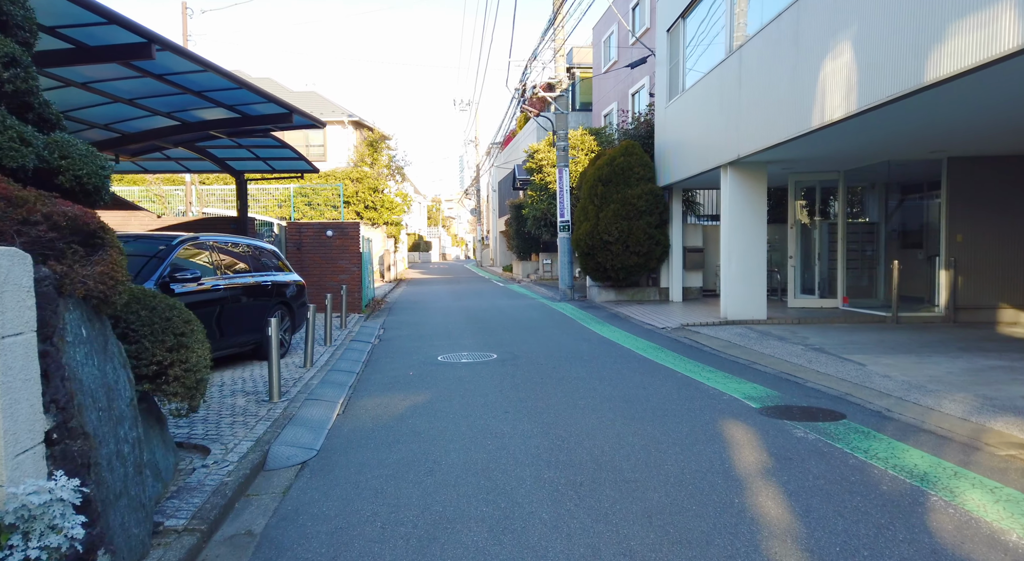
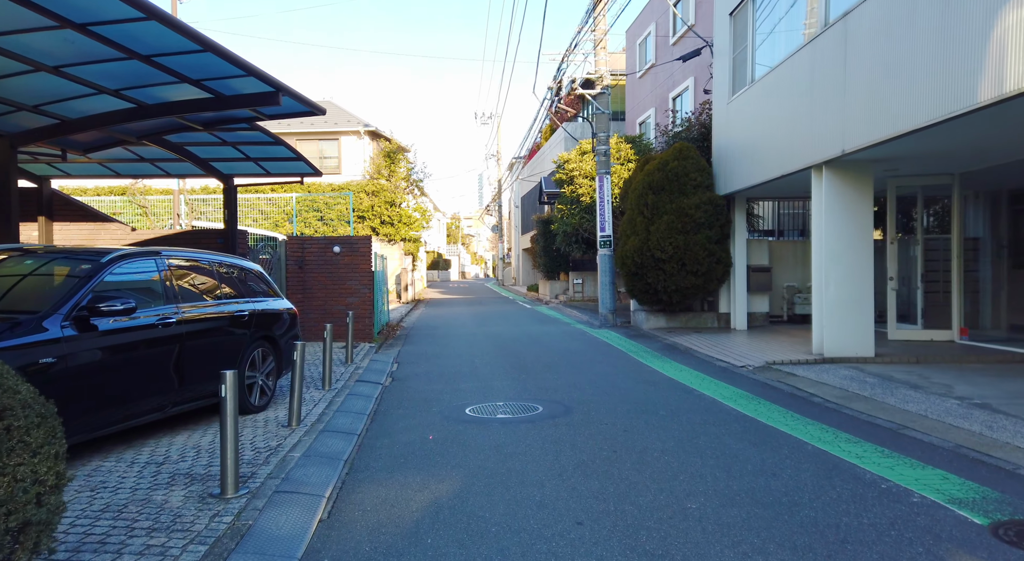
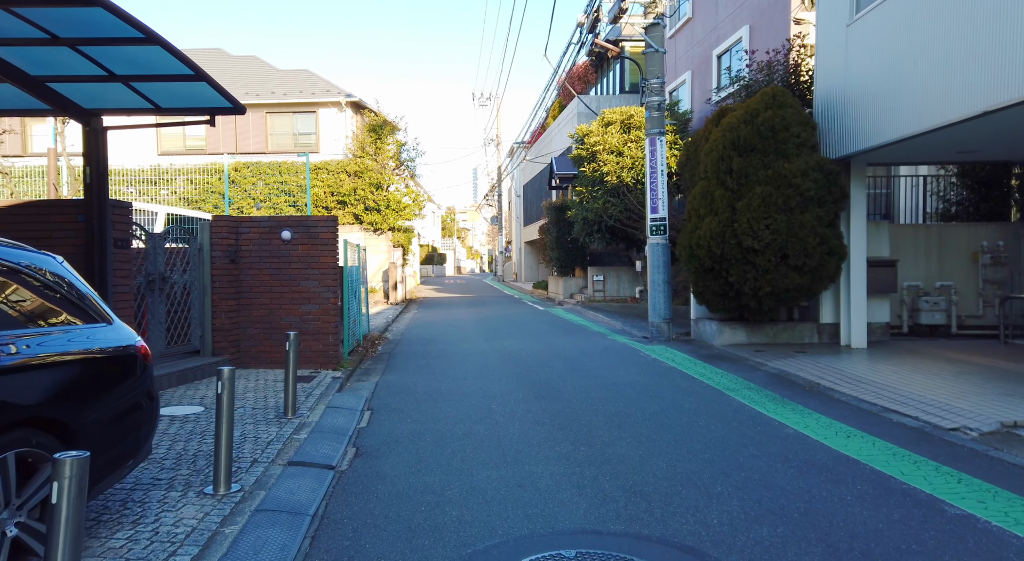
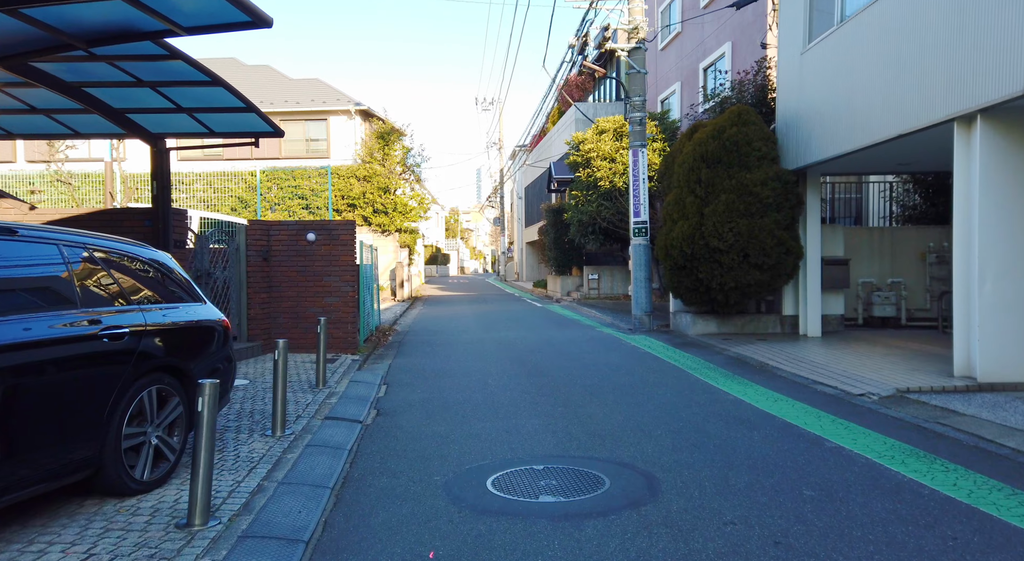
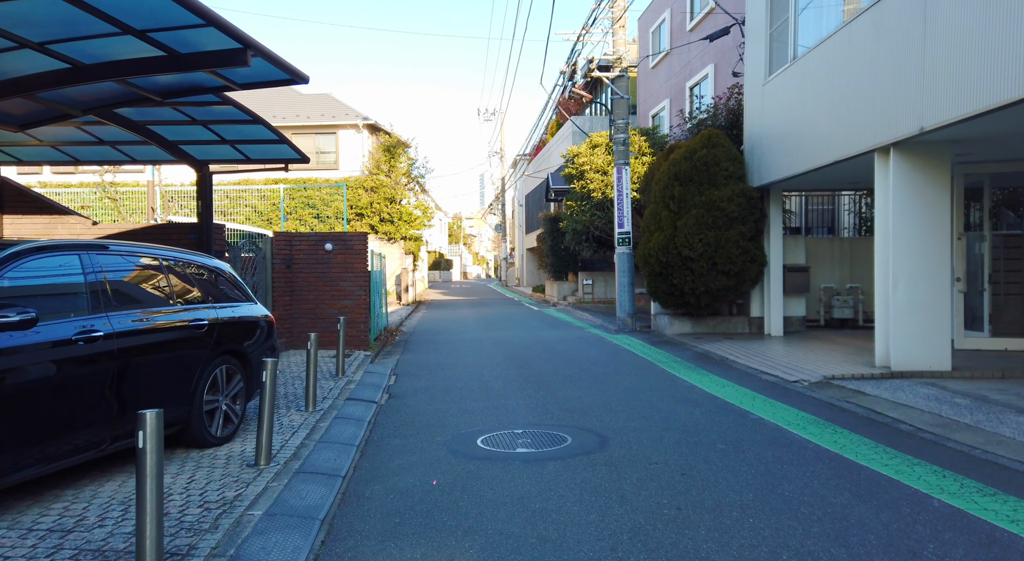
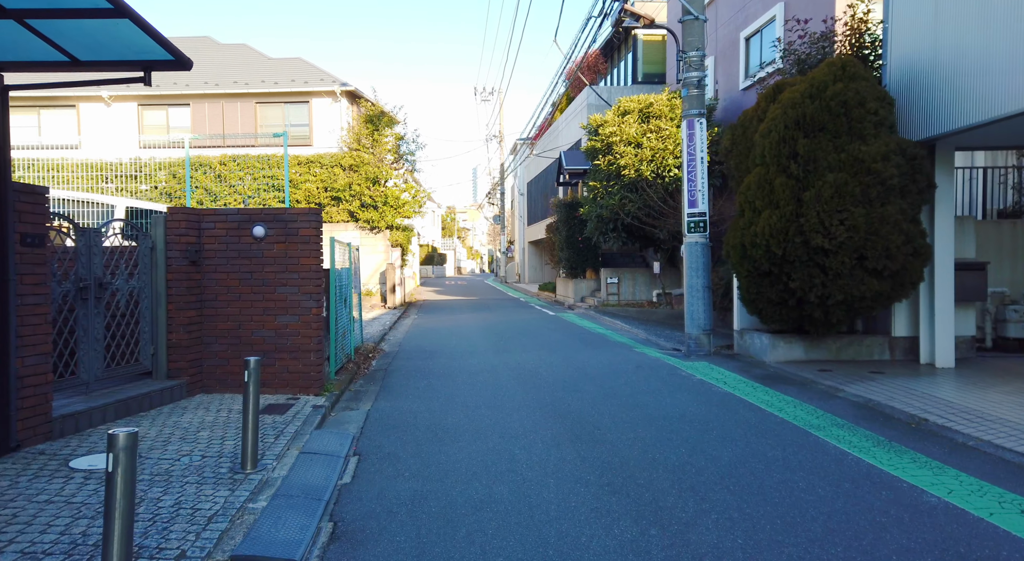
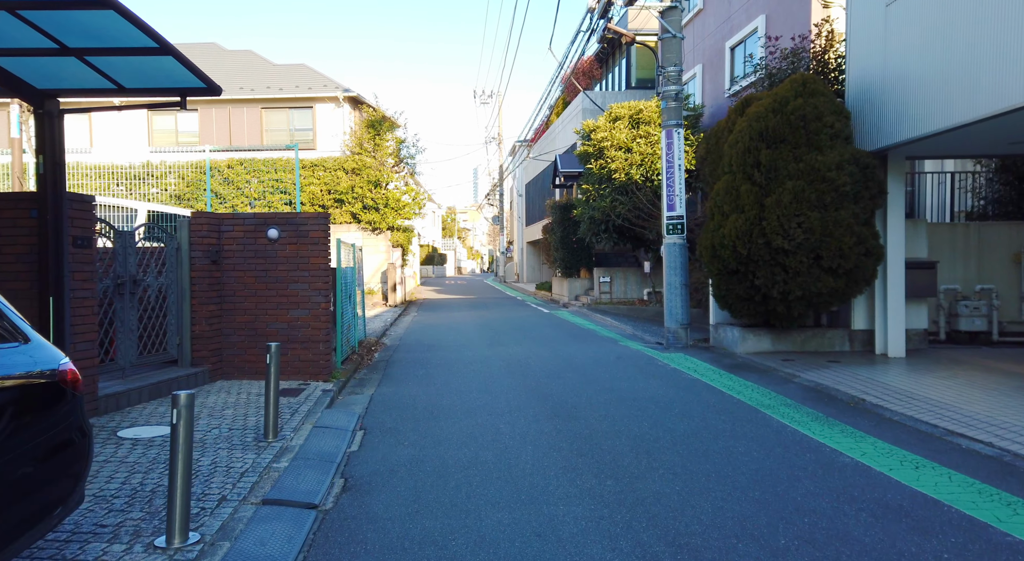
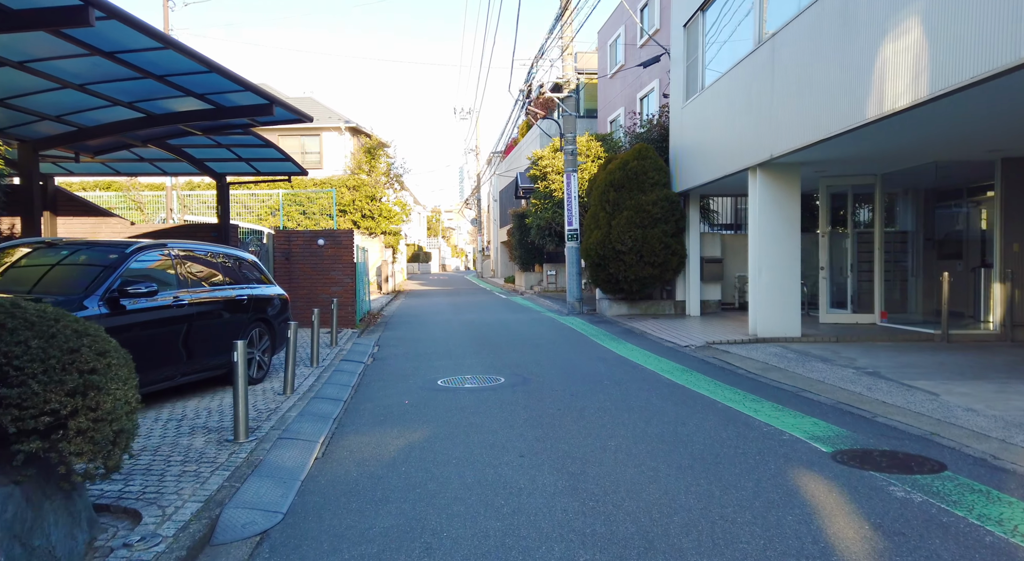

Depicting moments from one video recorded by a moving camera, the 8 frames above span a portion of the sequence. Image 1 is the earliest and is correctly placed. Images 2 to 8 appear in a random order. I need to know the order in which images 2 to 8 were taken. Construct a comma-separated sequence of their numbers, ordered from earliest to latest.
8, 2, 5, 4, 3, 7, 6
